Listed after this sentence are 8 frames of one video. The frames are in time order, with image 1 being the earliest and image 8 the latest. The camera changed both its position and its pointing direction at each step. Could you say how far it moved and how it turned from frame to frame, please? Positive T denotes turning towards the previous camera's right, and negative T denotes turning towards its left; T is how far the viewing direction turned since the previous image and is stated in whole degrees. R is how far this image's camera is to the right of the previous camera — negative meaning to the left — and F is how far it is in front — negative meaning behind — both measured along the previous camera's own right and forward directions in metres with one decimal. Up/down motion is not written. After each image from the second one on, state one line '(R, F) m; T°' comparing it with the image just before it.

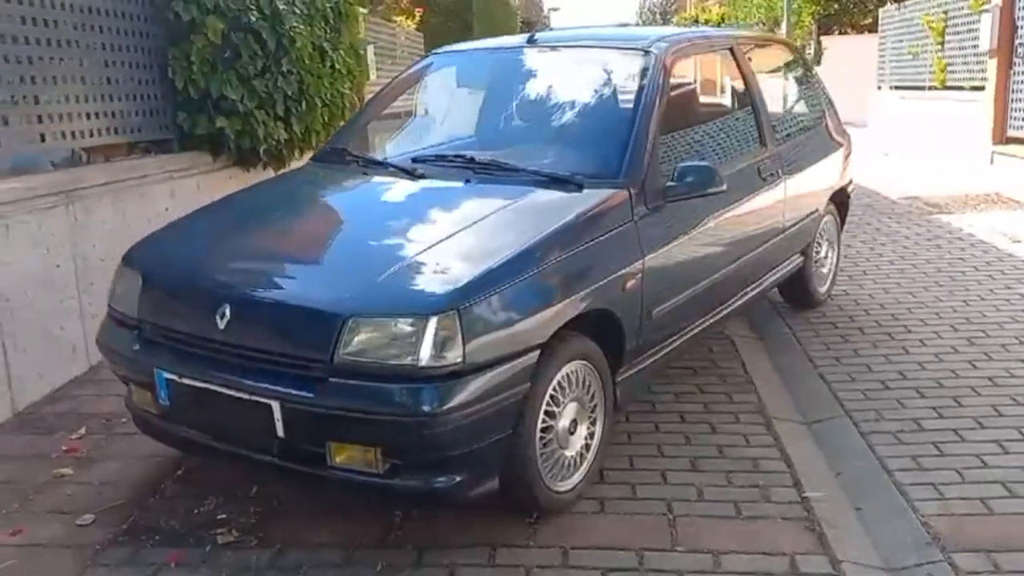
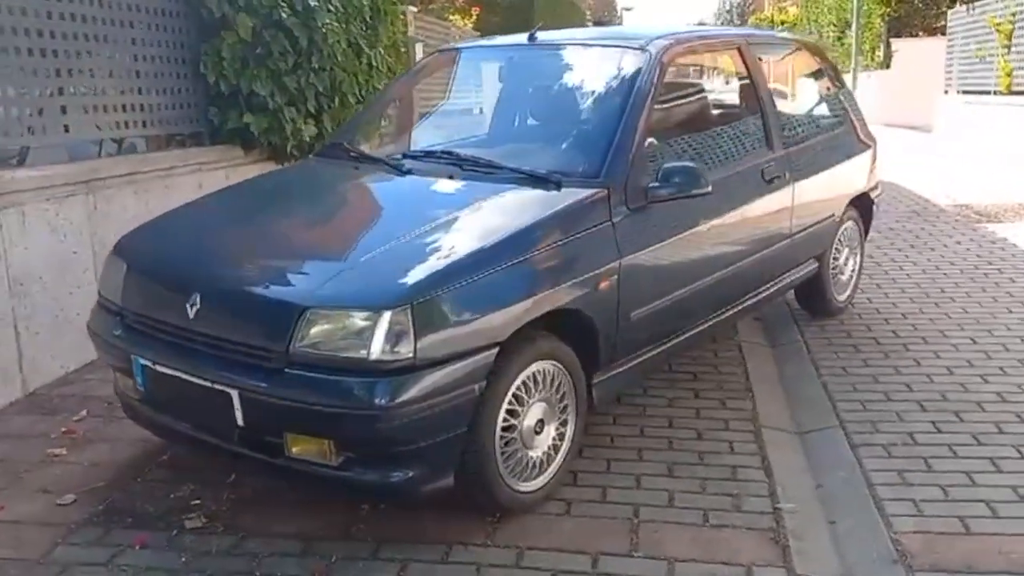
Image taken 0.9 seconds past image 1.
(+0.4, 0.0) m; -4°
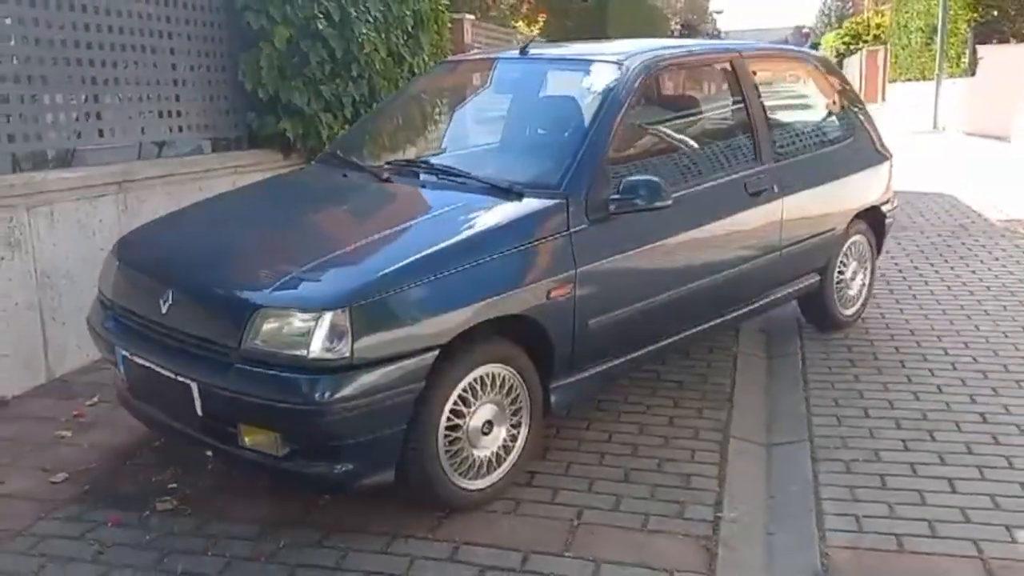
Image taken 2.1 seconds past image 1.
(+0.5, -0.1) m; -5°
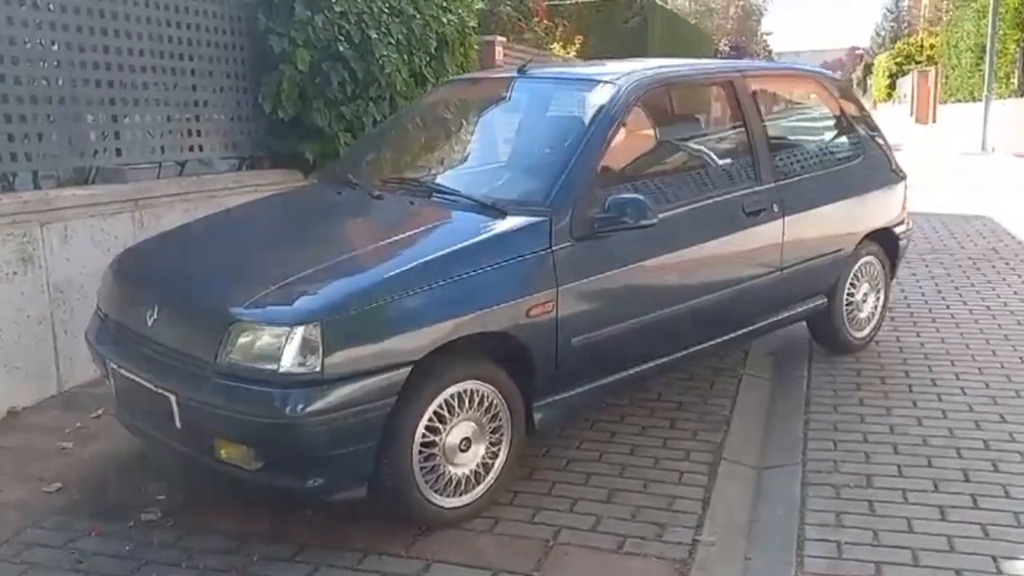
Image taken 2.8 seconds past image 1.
(+0.3, 0.0) m; -3°
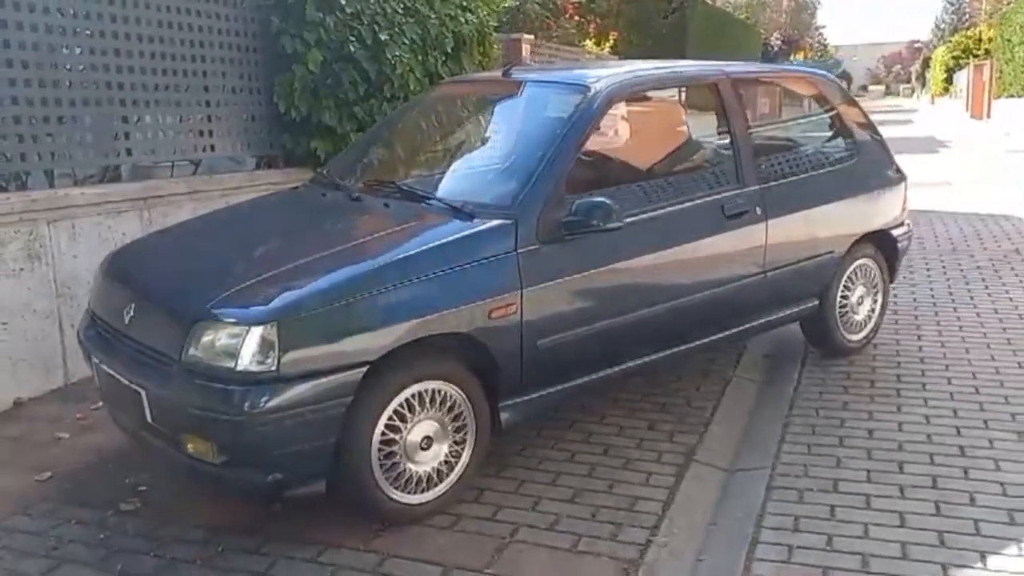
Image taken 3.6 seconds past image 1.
(+0.4, -0.1) m; -3°
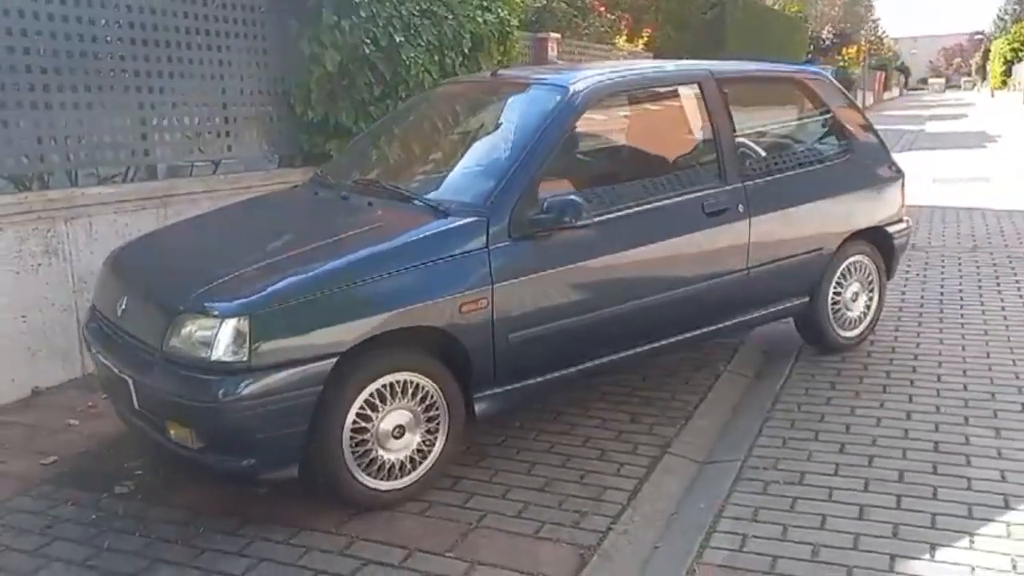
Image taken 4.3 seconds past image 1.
(+0.3, -0.1) m; -3°
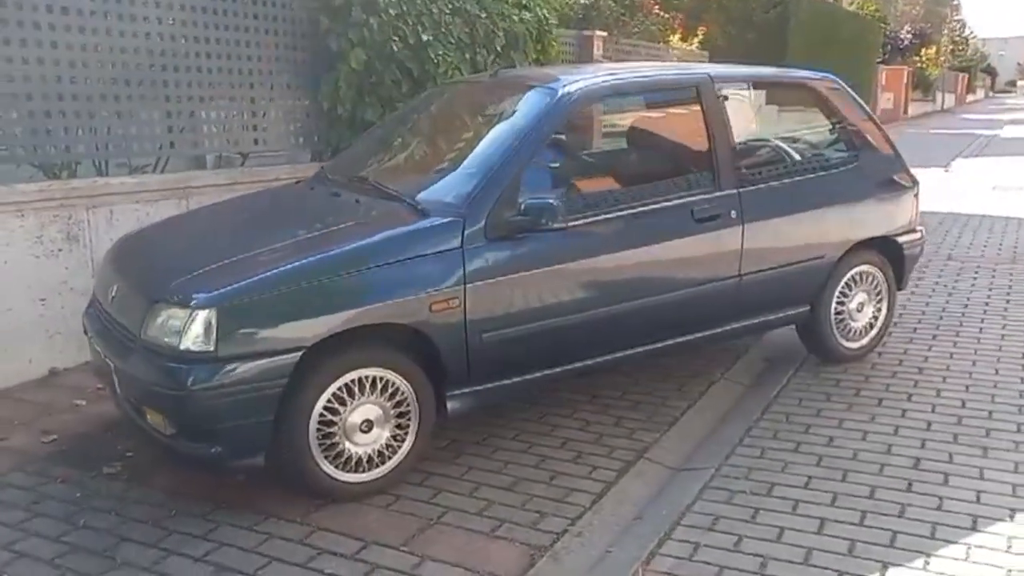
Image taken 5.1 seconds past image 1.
(+0.4, 0.0) m; -4°
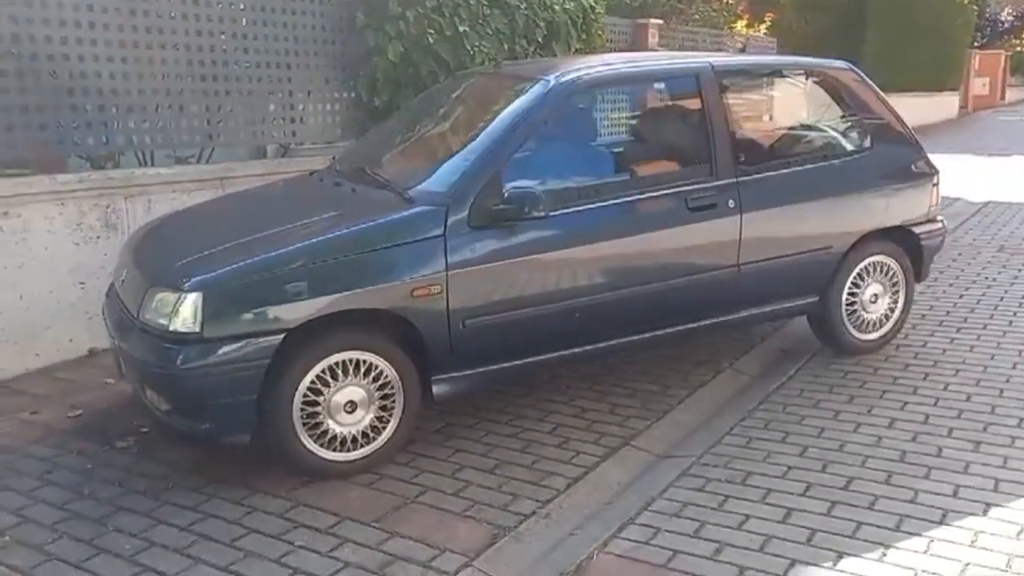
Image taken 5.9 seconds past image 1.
(+0.5, -0.1) m; -5°
